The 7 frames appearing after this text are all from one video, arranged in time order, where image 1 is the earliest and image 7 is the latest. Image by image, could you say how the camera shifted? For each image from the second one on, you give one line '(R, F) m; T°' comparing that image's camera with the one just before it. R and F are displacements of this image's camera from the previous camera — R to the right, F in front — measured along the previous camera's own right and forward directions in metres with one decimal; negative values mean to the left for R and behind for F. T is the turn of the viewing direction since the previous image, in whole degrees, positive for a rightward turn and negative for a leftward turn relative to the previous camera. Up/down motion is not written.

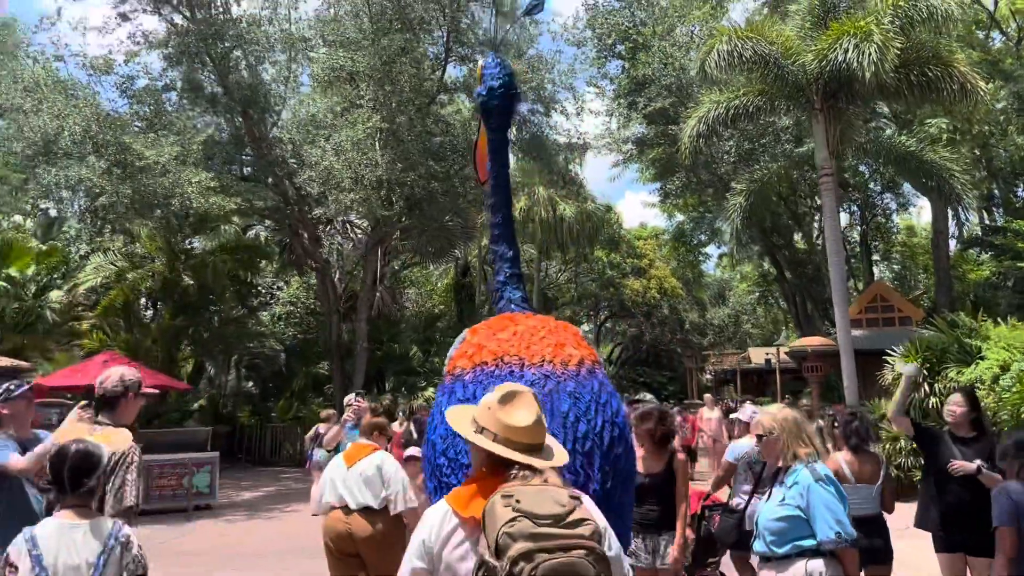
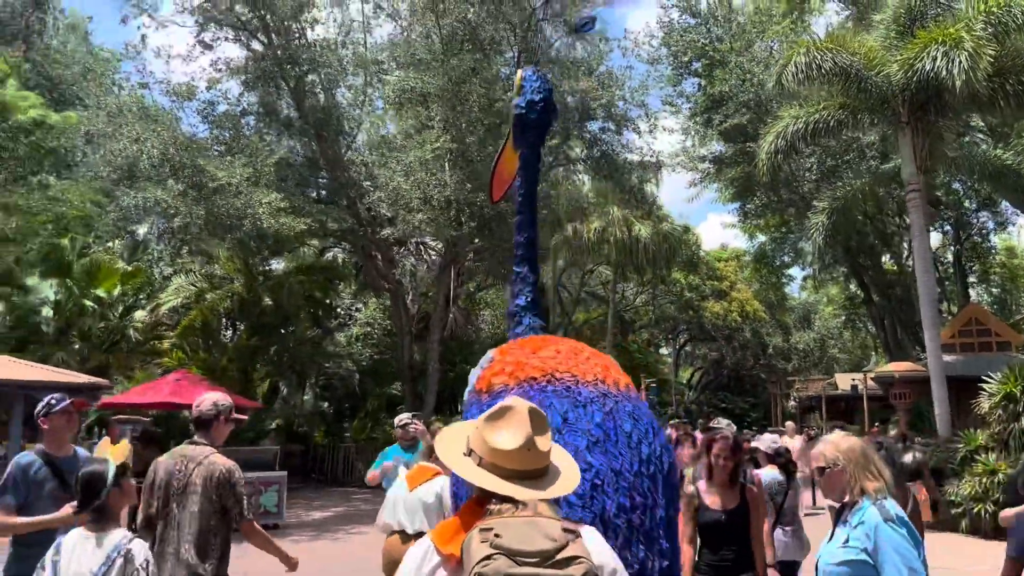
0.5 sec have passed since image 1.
(+0.2, +0.3) m; -5°
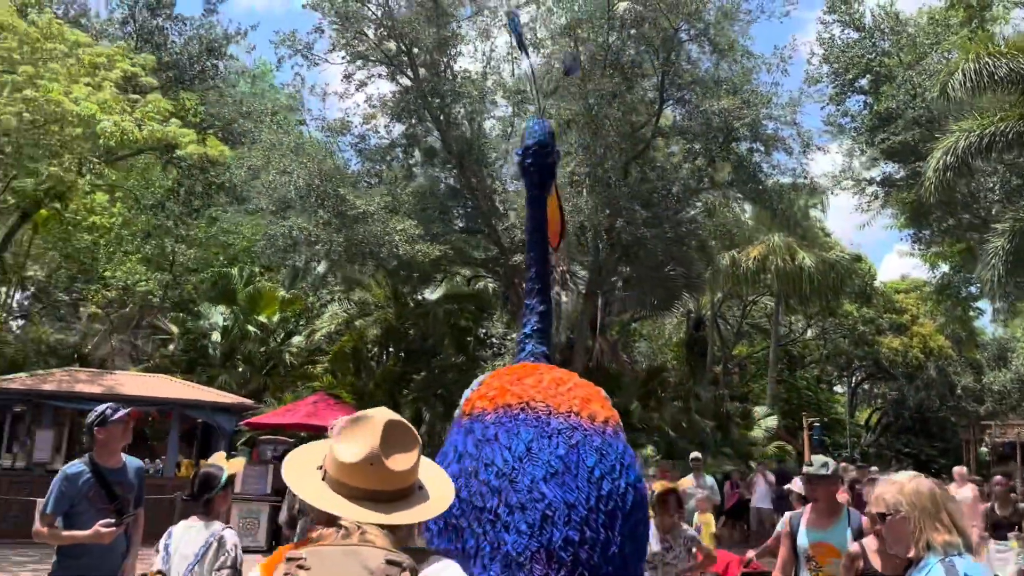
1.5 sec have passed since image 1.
(+0.5, +0.4) m; -11°
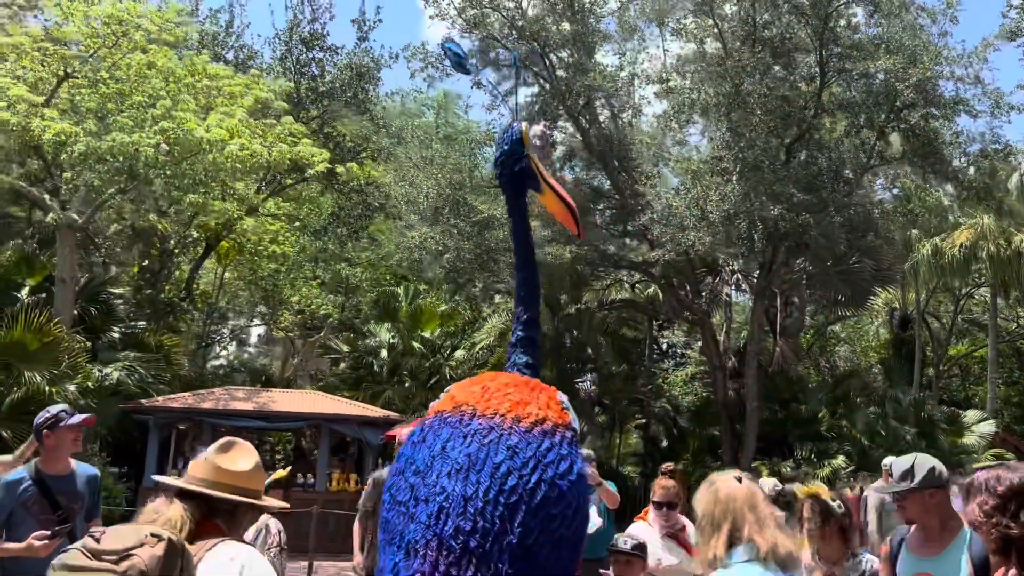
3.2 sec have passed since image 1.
(+0.9, +0.8) m; -13°
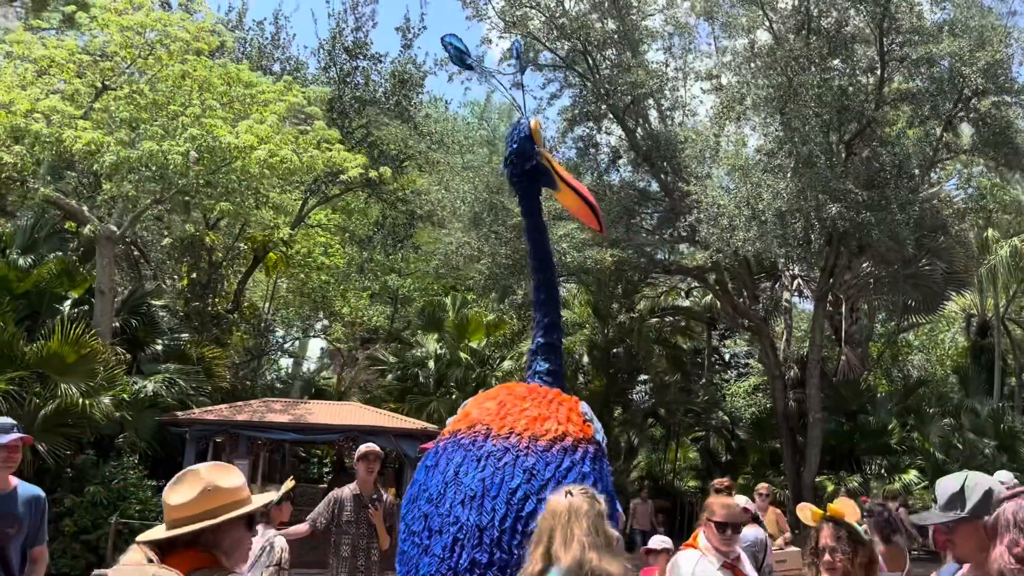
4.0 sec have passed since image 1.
(+0.3, +0.5) m; -4°
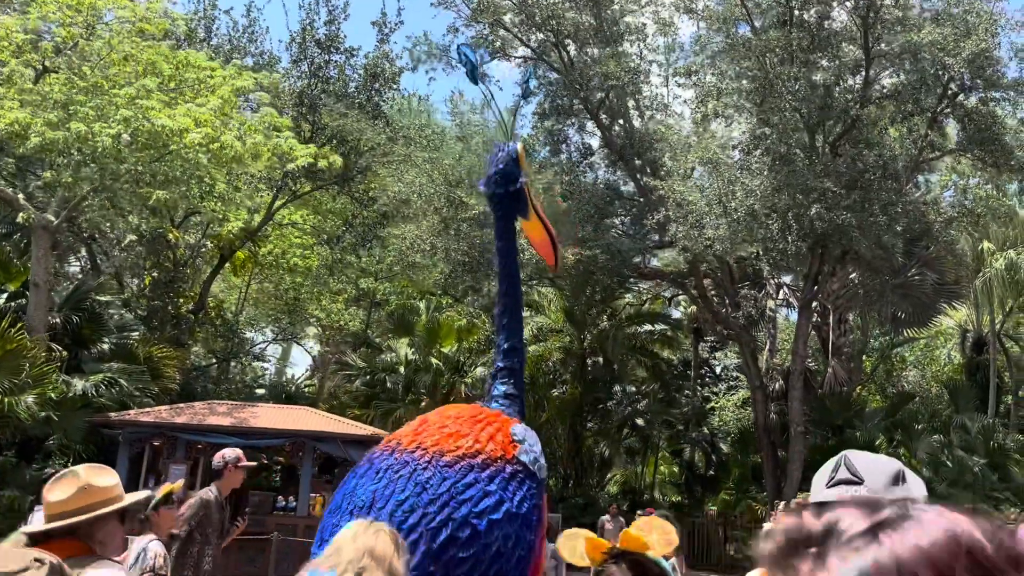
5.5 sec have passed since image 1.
(+0.6, +0.7) m; 0°
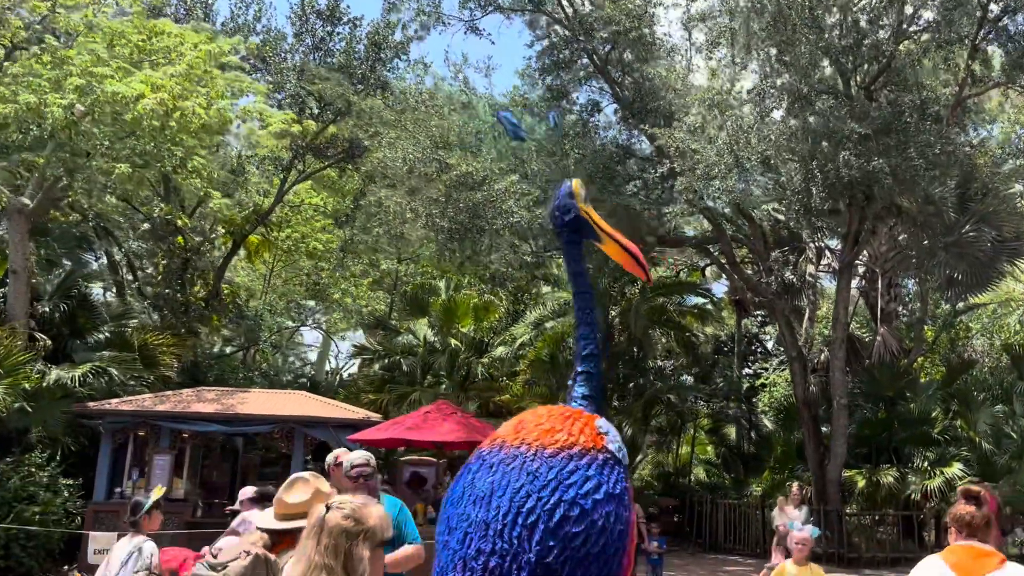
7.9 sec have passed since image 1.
(+0.8, +1.0) m; -4°
